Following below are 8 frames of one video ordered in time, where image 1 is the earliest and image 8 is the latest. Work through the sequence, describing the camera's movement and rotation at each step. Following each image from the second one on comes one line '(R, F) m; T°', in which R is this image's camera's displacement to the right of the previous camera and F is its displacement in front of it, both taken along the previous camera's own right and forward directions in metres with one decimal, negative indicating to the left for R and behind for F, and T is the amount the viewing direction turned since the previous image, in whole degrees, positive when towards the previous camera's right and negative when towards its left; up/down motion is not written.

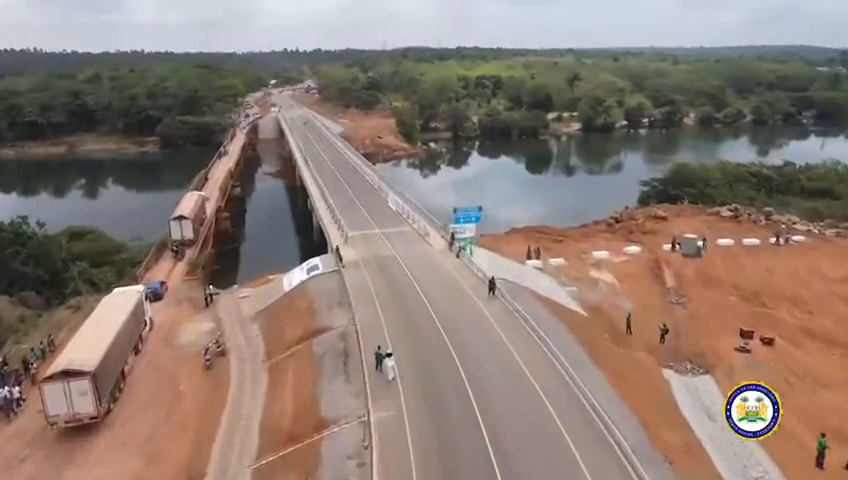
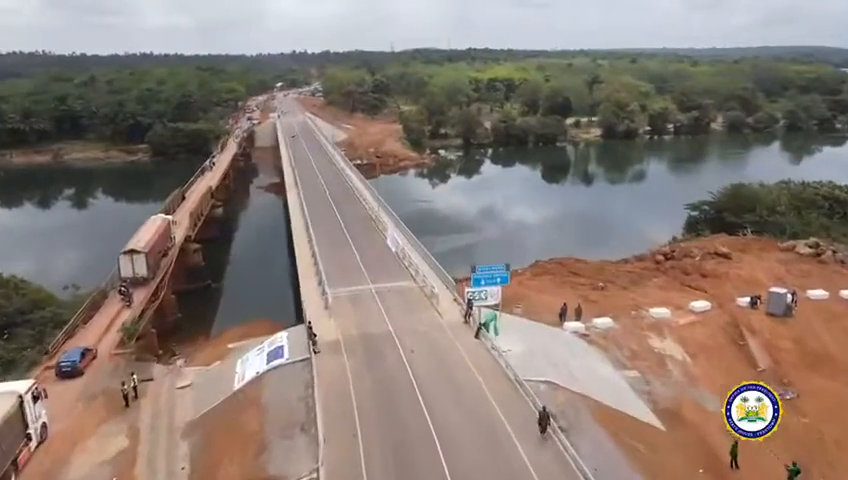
(+0.1, +7.9) m; -1°
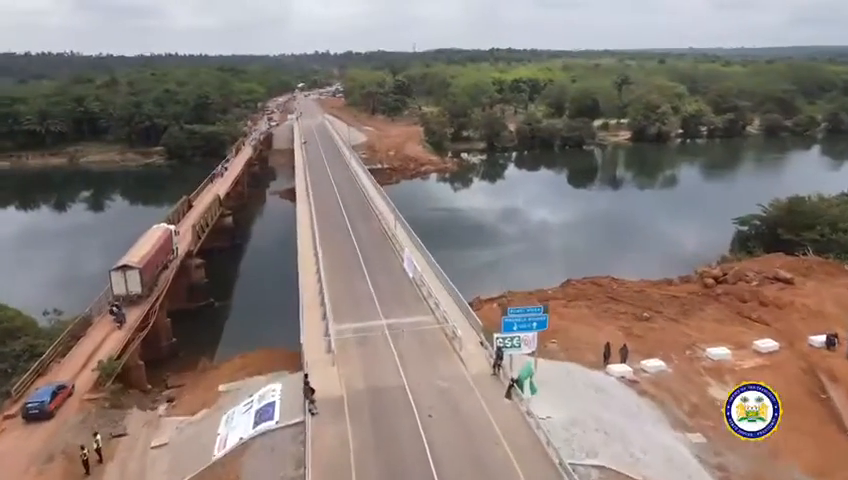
(0.0, +3.5) m; -2°
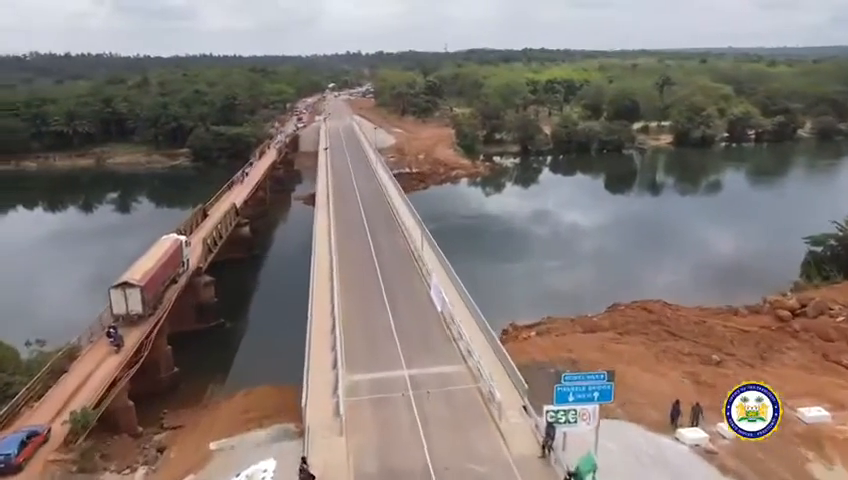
(-0.1, +3.7) m; -3°
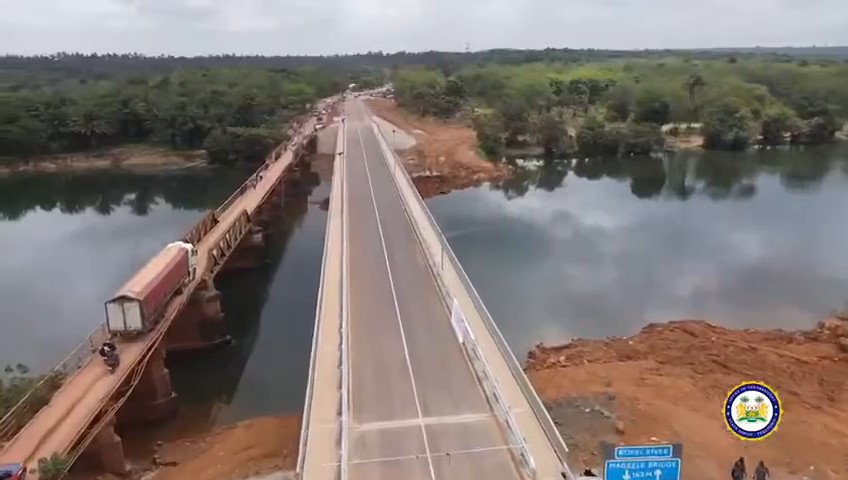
(0.0, +2.6) m; -2°
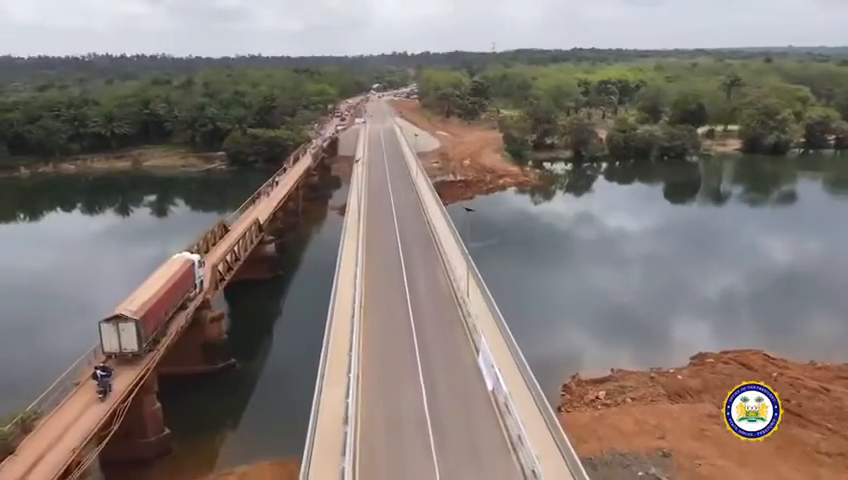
(0.0, +3.0) m; -2°
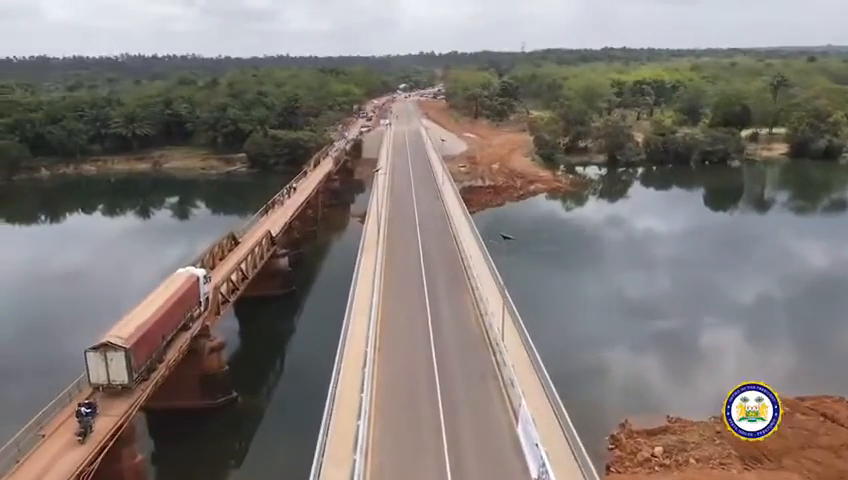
(0.0, +3.6) m; -2°
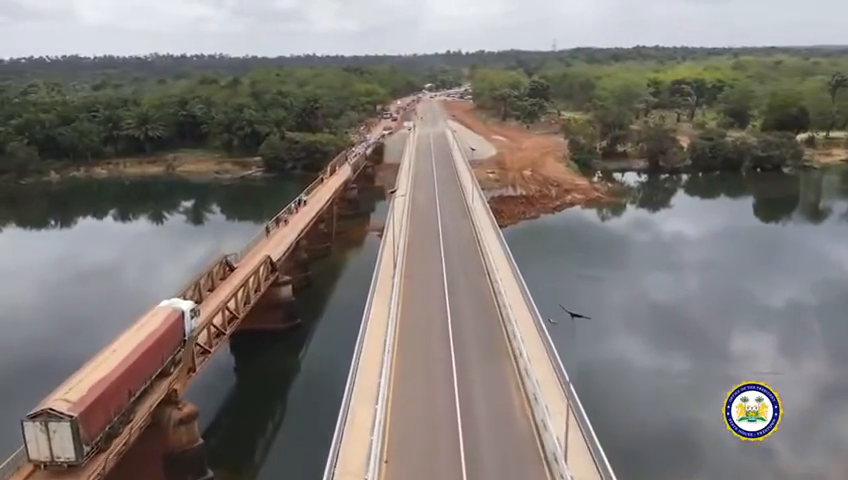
(-0.1, +5.8) m; -2°
